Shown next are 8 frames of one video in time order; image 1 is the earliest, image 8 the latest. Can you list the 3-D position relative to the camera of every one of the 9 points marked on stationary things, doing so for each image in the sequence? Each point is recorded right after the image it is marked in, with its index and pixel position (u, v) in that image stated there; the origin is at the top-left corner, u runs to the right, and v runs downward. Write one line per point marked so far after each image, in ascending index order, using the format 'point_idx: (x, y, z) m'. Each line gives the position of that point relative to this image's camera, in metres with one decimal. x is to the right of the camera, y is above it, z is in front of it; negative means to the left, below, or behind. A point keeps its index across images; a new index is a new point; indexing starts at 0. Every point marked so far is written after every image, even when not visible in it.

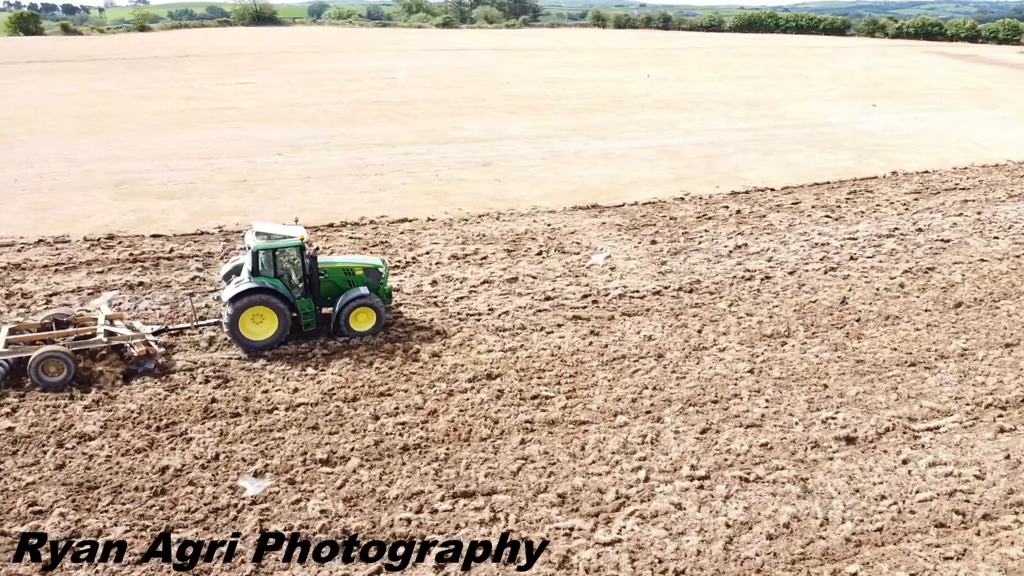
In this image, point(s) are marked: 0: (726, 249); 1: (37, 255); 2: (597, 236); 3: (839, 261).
0: (+3.9, +0.7, +14.7) m
1: (-7.6, +0.5, +12.8) m
2: (+1.6, +1.0, +15.1) m
3: (+5.8, +0.4, +14.3) m
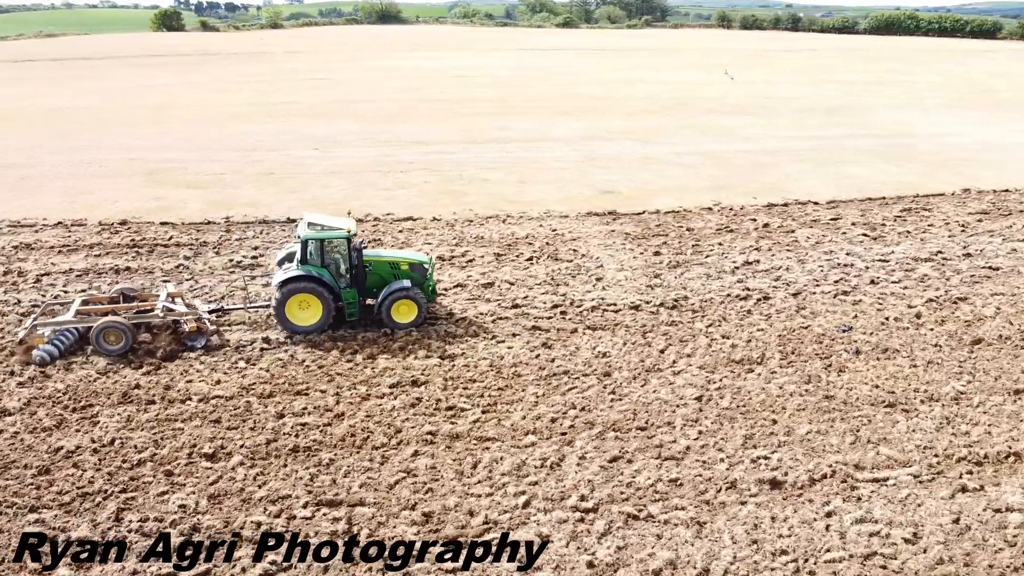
0: (+3.8, +0.4, +13.7) m
1: (-7.8, +0.9, +13.6) m
2: (+1.6, +0.8, +14.4) m
3: (+5.6, 0.0, +13.0) m
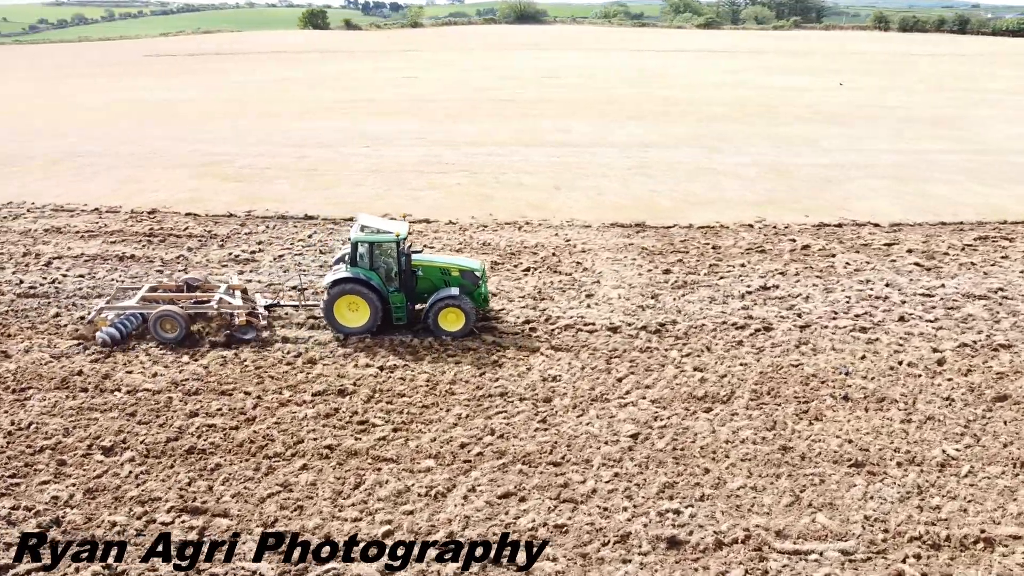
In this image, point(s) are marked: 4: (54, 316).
0: (+3.7, 0.0, +12.5) m
1: (-7.8, +1.2, +14.4) m
2: (+1.6, +0.5, +13.6) m
3: (+5.3, -0.5, +11.5) m
4: (-6.3, -0.4, +11.0) m
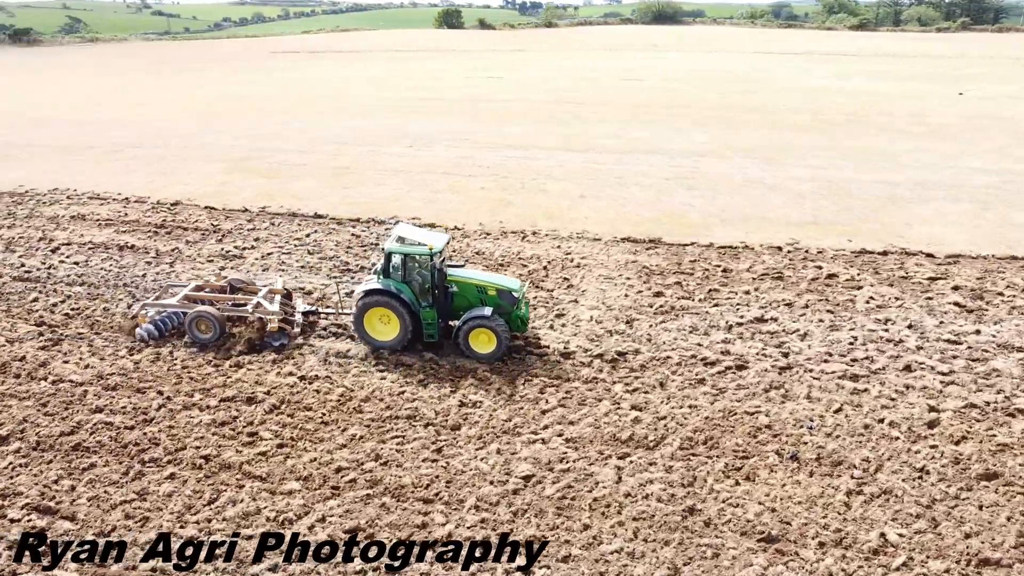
0: (+3.2, -0.4, +11.2) m
1: (-7.6, +1.5, +15.1) m
2: (+1.4, +0.2, +12.6) m
3: (+4.6, -1.0, +9.9) m
4: (-6.9, -0.2, +11.5) m
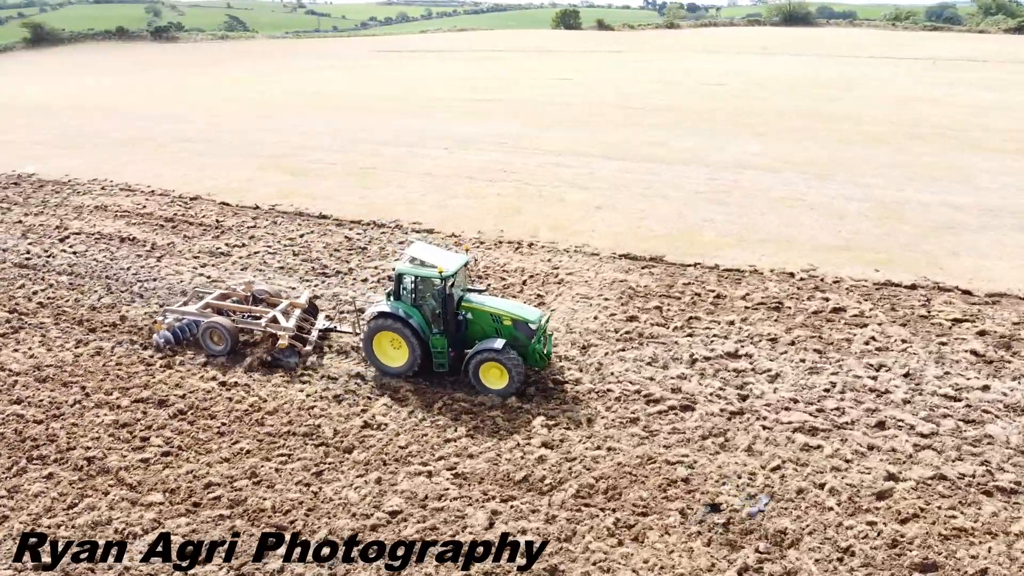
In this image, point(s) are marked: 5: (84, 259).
0: (+2.5, -0.8, +10.1) m
1: (-7.5, +1.7, +15.6) m
2: (+1.0, -0.1, +11.8) m
3: (+3.6, -1.5, +8.6) m
4: (-7.4, 0.0, +12.0) m
5: (-6.9, +0.5, +13.0) m
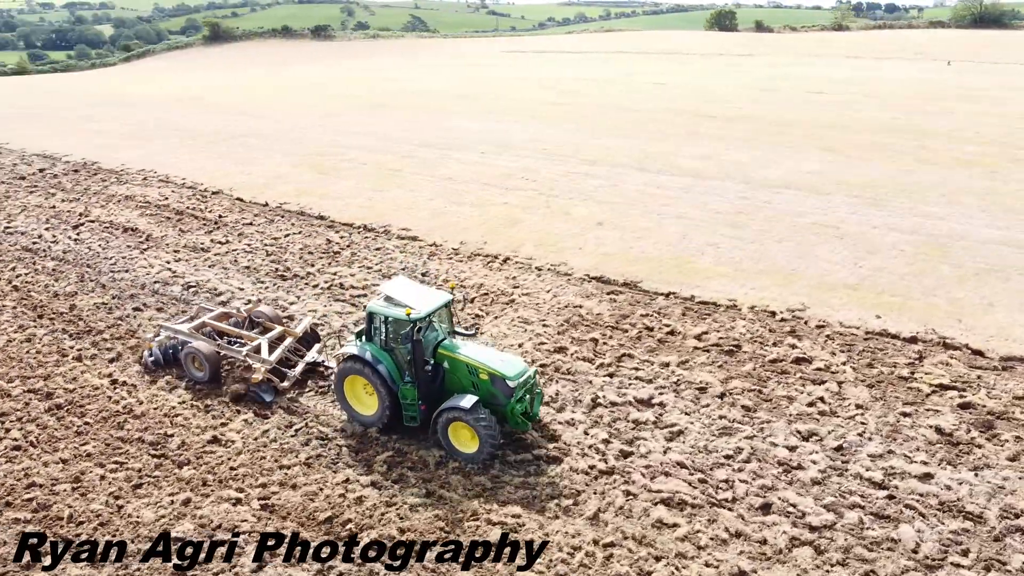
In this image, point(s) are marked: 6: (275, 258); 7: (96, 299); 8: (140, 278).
0: (+1.2, -1.2, +8.9) m
1: (-7.2, +1.9, +16.3) m
2: (+0.1, -0.4, +10.9) m
3: (+1.9, -2.0, +7.3) m
4: (-8.0, +0.3, +12.8) m
5: (-7.3, +0.7, +13.7) m
6: (-3.8, +0.5, +13.0) m
7: (-6.1, -0.1, +11.7) m
8: (-5.7, +0.1, +12.3) m
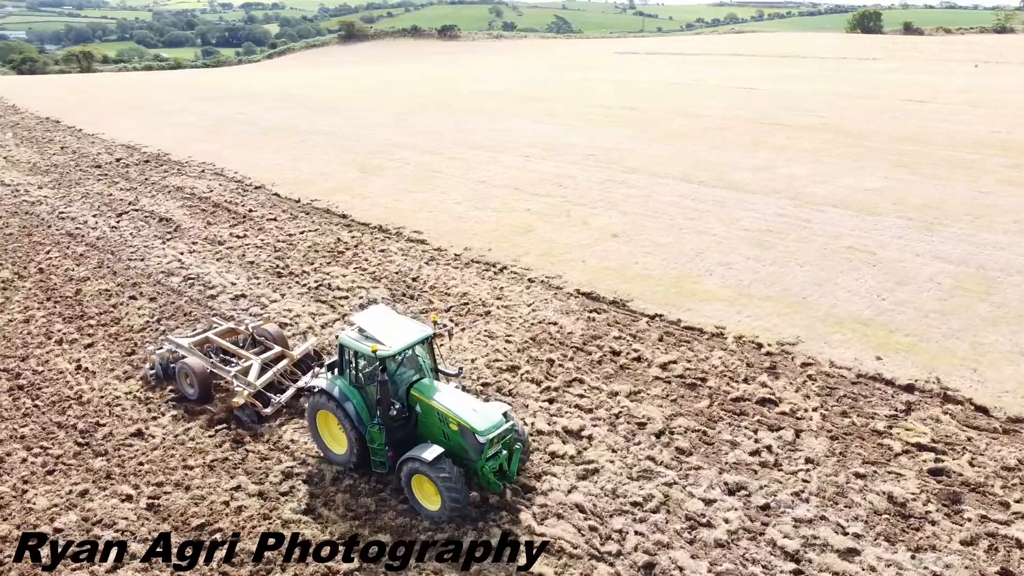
0: (+0.4, -1.4, +8.3) m
1: (-6.5, +2.2, +17.0) m
2: (-0.3, -0.6, +10.4) m
3: (+0.8, -2.2, +6.6) m
4: (-8.0, +0.6, +13.6) m
5: (-7.1, +1.0, +14.4) m
6: (-3.8, +0.5, +13.1) m
7: (-6.2, +0.1, +12.2) m
8: (-5.8, +0.3, +12.8) m
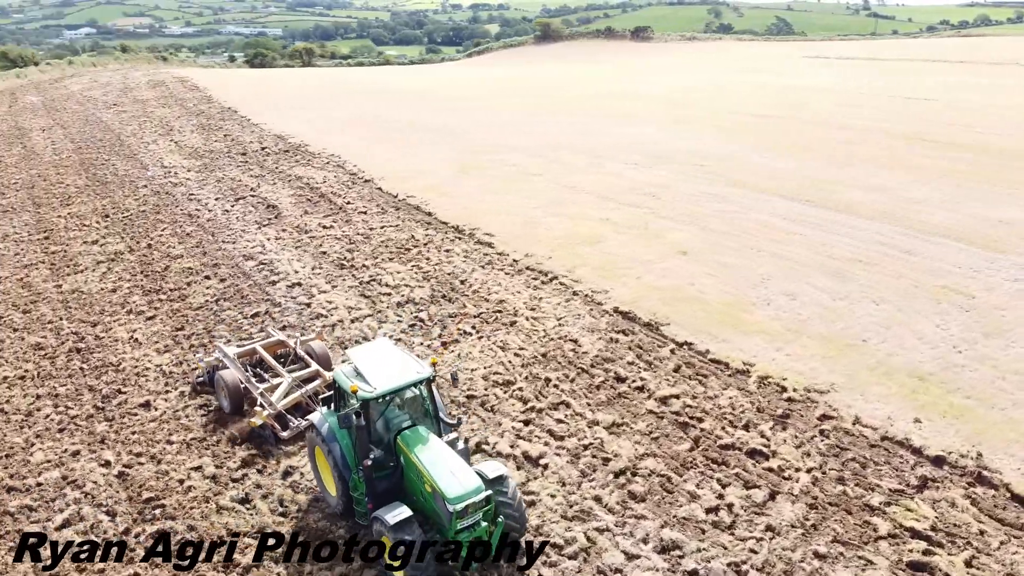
0: (0.0, -1.6, +7.9) m
1: (-4.2, +2.5, +18.0) m
2: (-0.1, -0.7, +10.1) m
3: (-0.1, -2.4, +6.1) m
4: (-6.6, +1.1, +15.1) m
5: (-5.6, +1.4, +15.6) m
6: (-2.7, +0.7, +13.6) m
7: (-5.3, +0.4, +13.3) m
8: (-4.7, +0.6, +13.7) m
